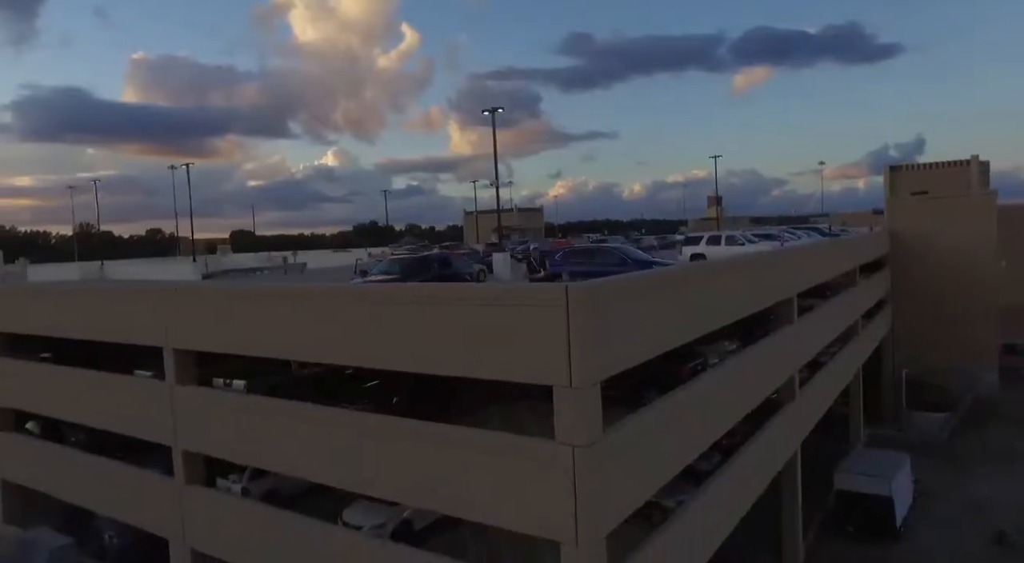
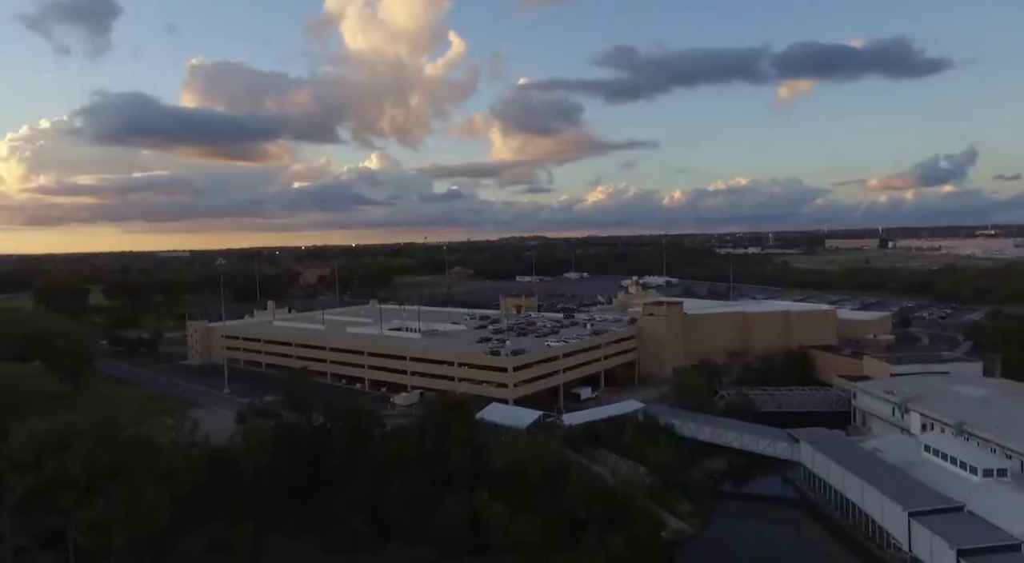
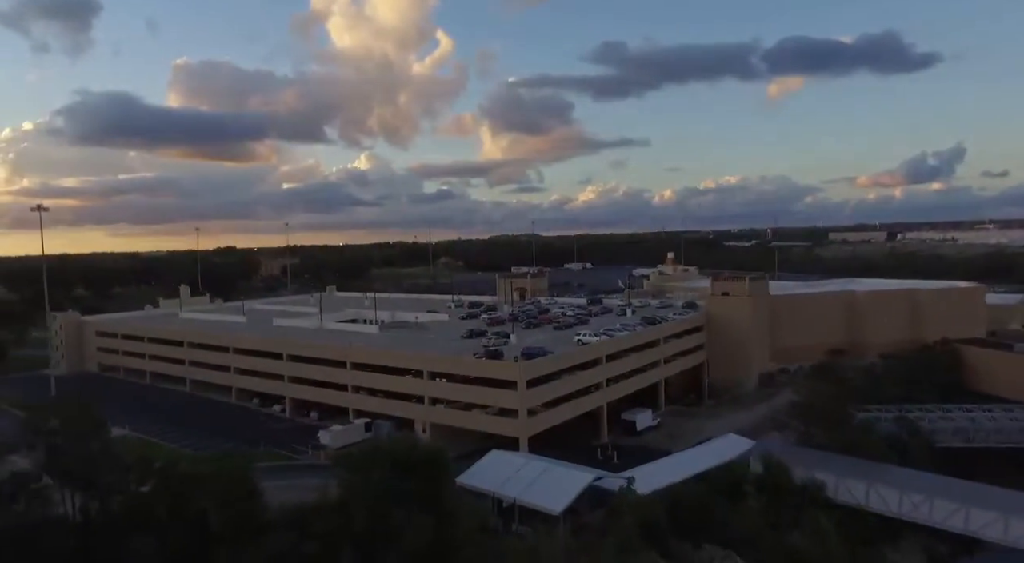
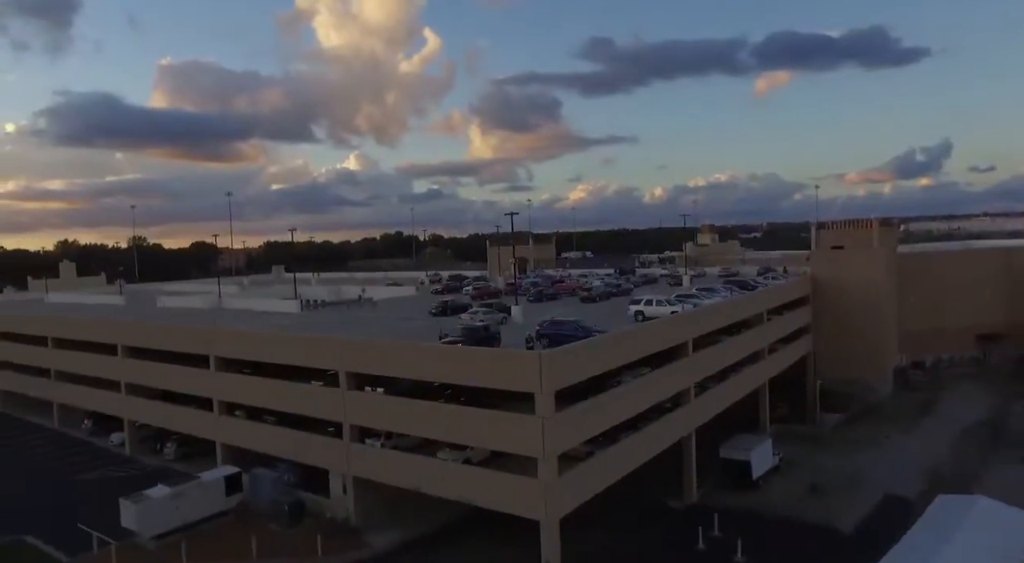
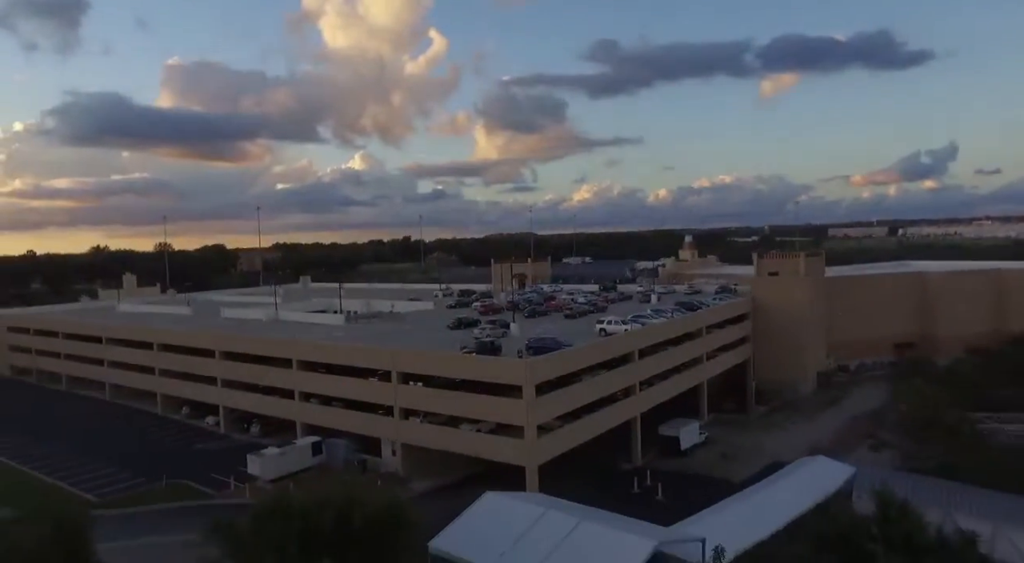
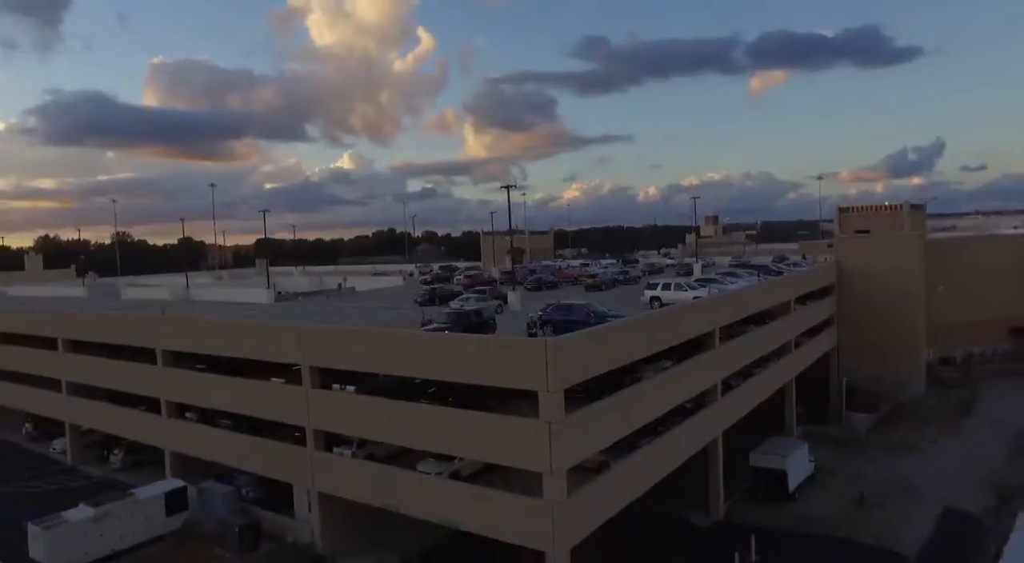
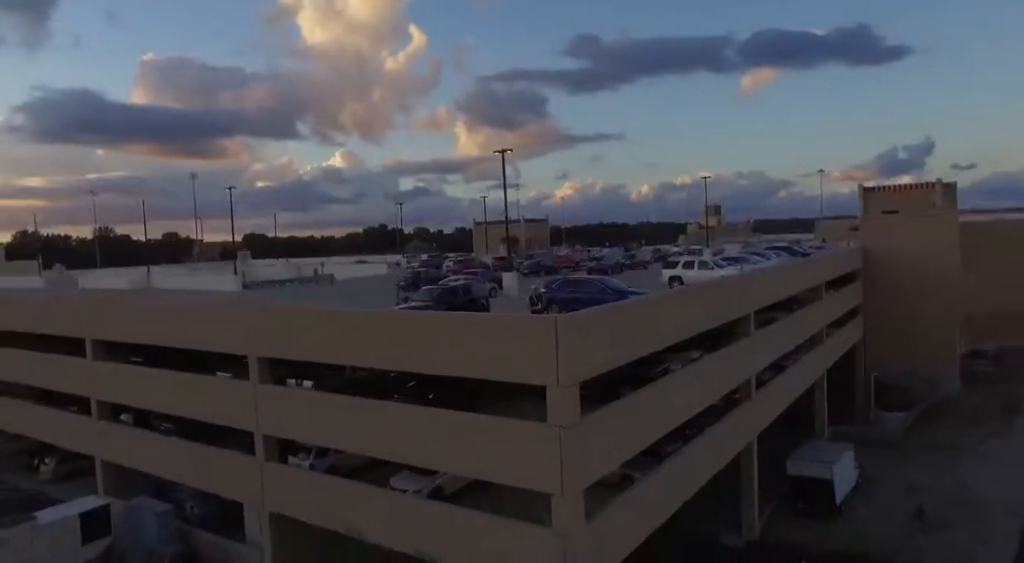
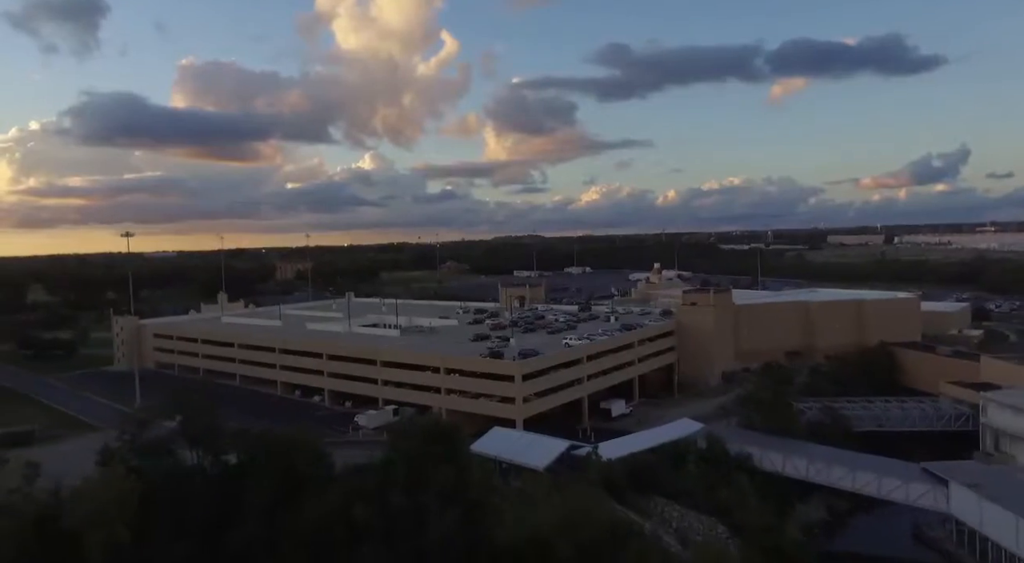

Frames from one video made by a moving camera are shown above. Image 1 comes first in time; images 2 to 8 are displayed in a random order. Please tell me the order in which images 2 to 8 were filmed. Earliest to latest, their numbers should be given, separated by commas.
7, 6, 4, 5, 3, 8, 2
